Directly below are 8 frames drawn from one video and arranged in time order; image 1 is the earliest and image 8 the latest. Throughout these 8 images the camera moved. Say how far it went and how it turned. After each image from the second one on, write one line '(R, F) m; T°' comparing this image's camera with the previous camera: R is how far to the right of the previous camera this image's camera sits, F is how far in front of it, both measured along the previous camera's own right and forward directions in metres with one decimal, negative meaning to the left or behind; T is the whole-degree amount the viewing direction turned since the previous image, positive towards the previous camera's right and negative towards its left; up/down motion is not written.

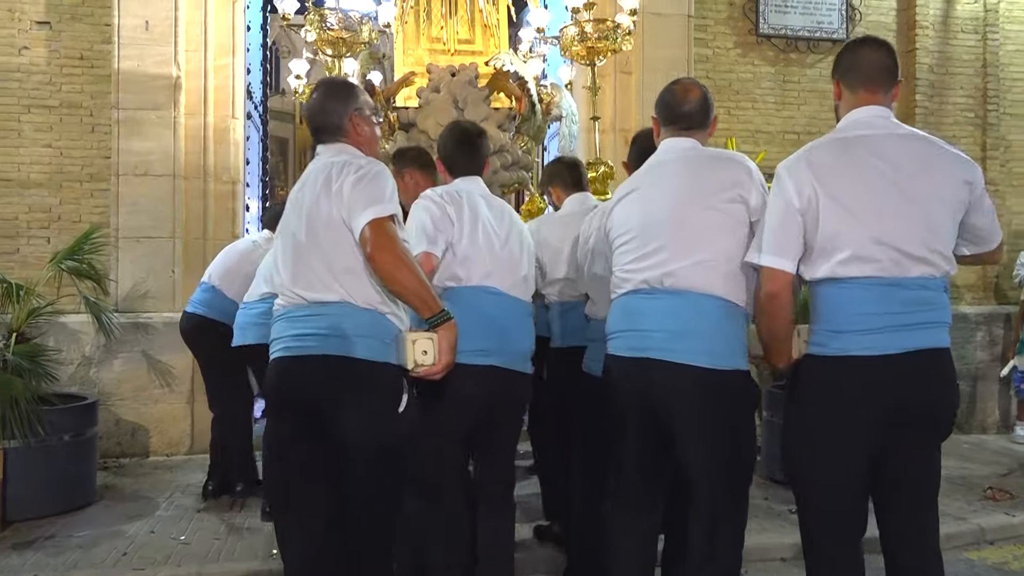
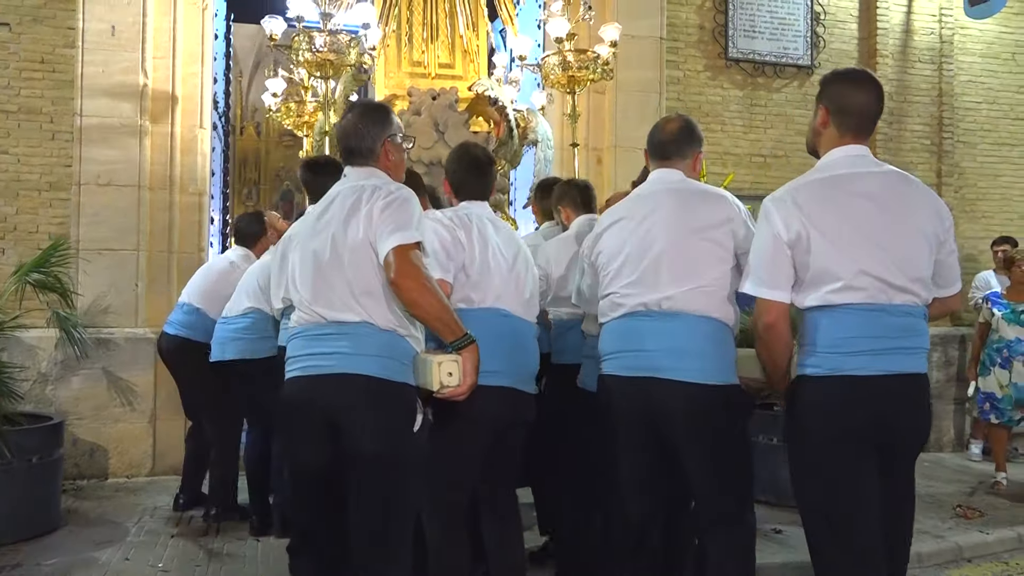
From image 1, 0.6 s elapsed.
(-0.3, +0.1) m; +4°
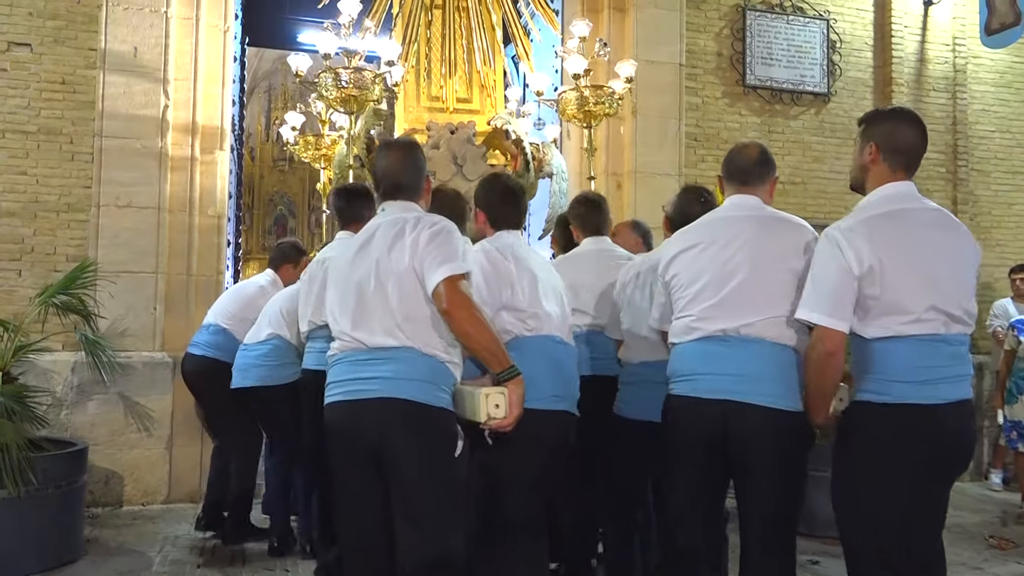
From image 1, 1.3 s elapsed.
(-0.2, +0.1) m; +1°
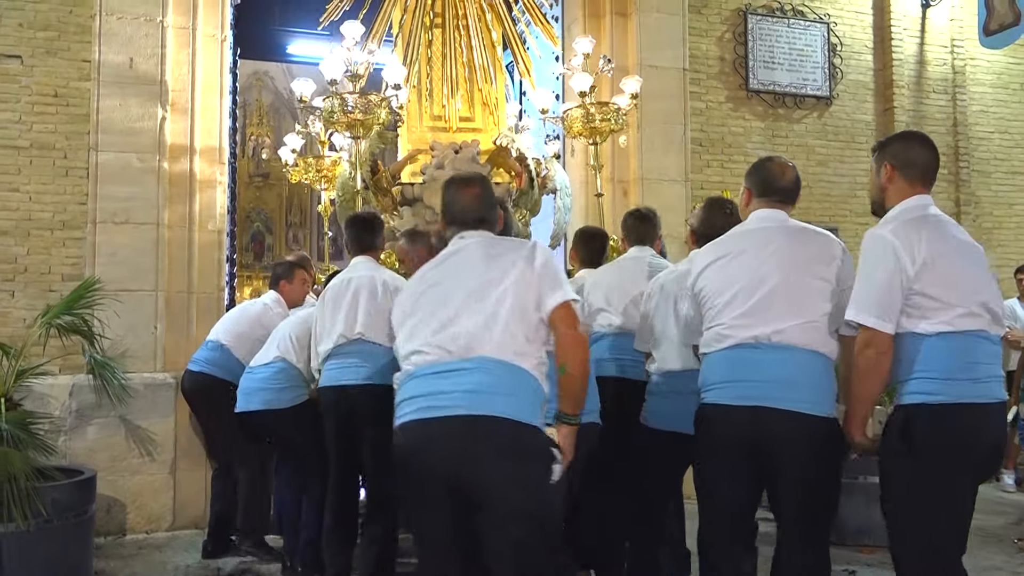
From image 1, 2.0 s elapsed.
(-0.3, +0.2) m; +2°
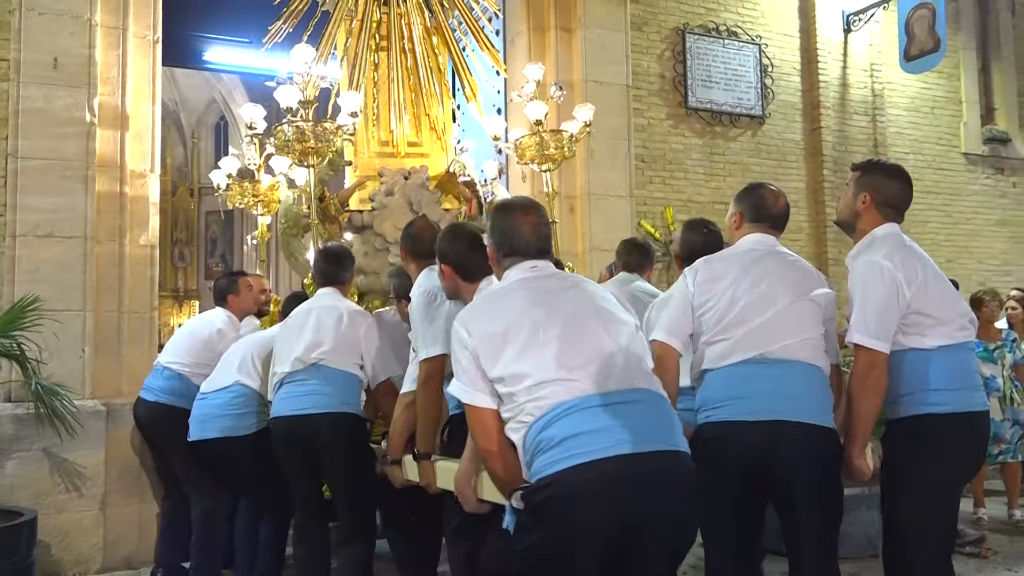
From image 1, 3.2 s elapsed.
(-0.5, +0.2) m; +7°
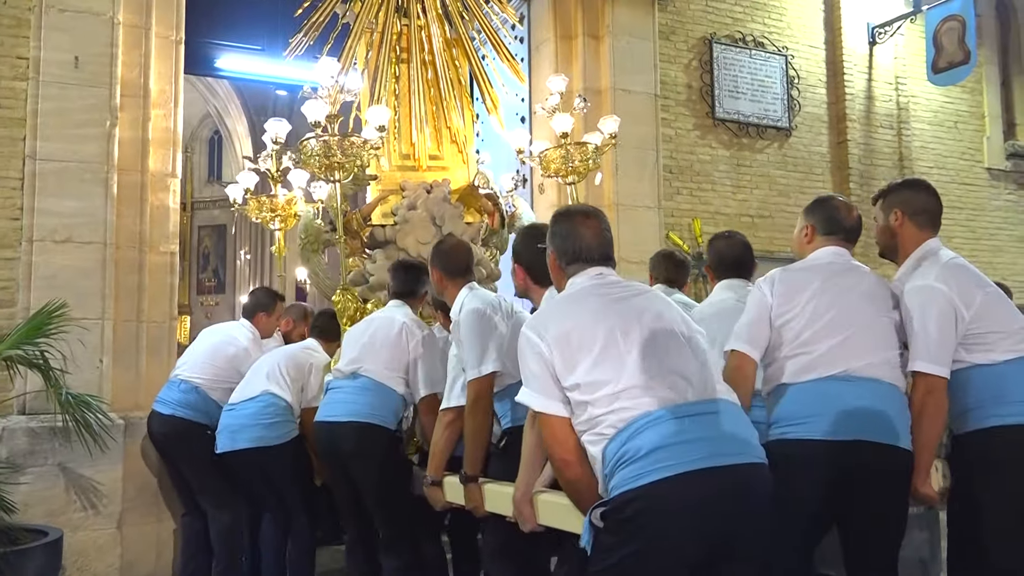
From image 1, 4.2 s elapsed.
(-0.3, +0.2) m; +1°
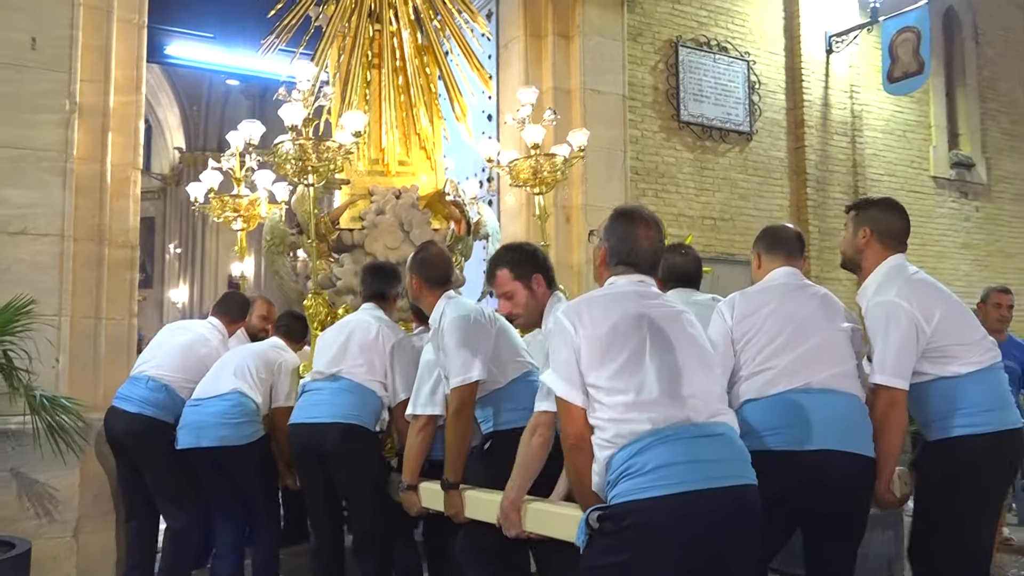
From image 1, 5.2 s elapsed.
(-0.3, +0.1) m; +4°
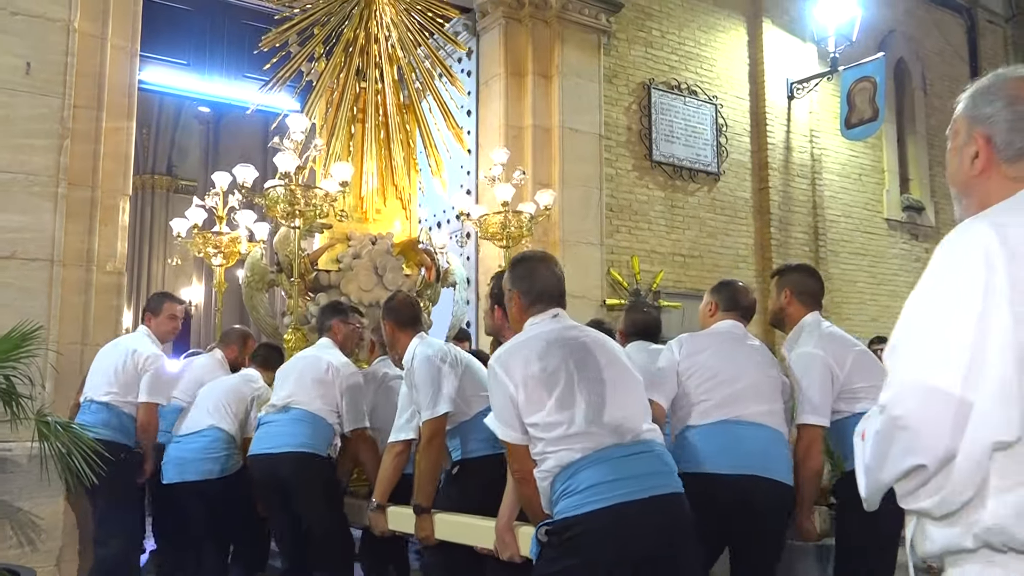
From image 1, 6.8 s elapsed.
(-0.3, -0.1) m; +4°
